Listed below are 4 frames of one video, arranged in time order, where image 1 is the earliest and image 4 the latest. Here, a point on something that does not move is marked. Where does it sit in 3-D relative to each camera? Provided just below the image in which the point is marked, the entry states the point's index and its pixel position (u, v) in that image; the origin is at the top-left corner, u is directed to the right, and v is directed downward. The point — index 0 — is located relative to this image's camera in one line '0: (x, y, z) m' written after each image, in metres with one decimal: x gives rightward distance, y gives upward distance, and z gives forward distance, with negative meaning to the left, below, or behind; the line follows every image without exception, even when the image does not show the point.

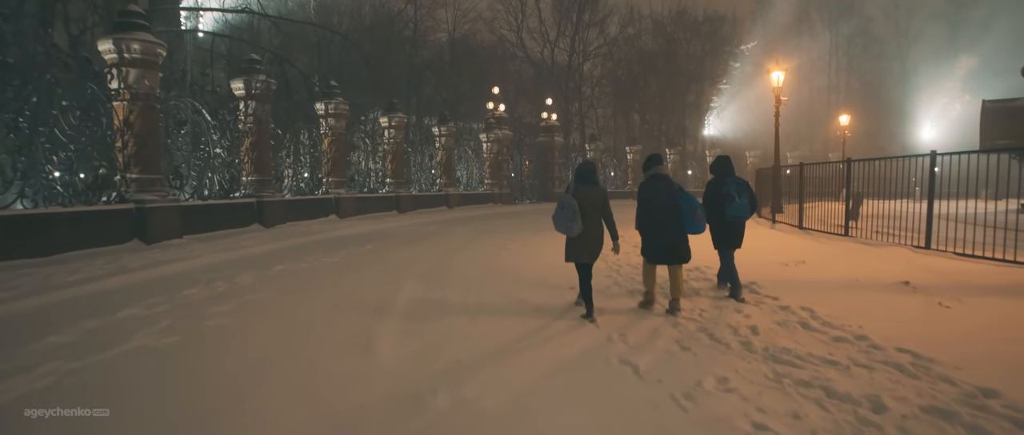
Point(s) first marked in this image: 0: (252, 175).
0: (-5.5, +0.9, +13.6) m
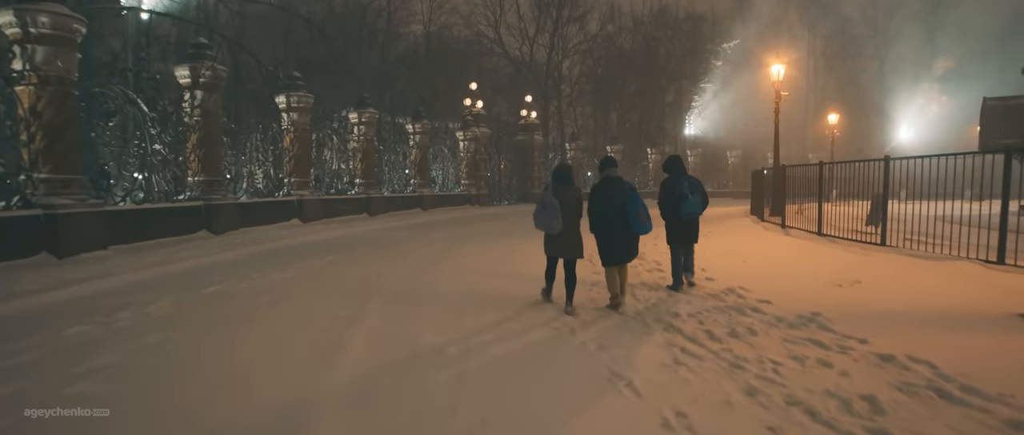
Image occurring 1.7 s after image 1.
0: (-5.8, +0.8, +12.0) m
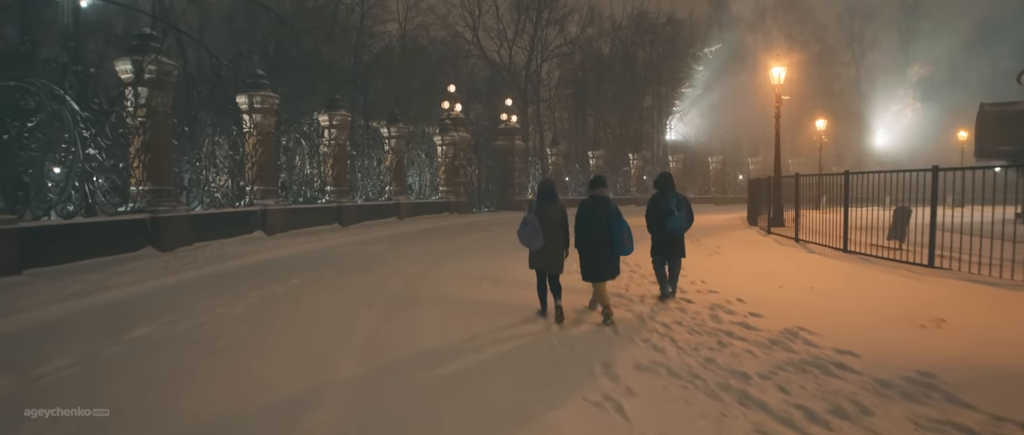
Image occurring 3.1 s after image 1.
0: (-6.0, +0.6, +10.5) m
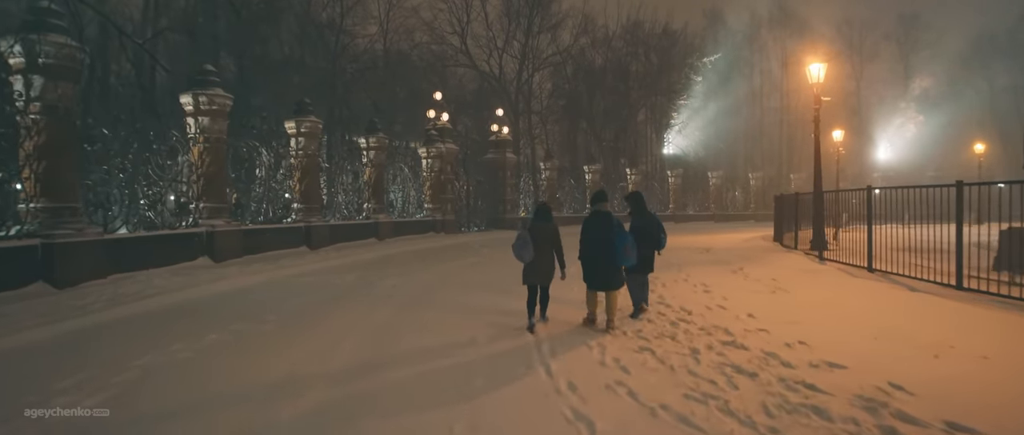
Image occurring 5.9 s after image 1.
0: (-6.0, +0.2, +8.1) m
